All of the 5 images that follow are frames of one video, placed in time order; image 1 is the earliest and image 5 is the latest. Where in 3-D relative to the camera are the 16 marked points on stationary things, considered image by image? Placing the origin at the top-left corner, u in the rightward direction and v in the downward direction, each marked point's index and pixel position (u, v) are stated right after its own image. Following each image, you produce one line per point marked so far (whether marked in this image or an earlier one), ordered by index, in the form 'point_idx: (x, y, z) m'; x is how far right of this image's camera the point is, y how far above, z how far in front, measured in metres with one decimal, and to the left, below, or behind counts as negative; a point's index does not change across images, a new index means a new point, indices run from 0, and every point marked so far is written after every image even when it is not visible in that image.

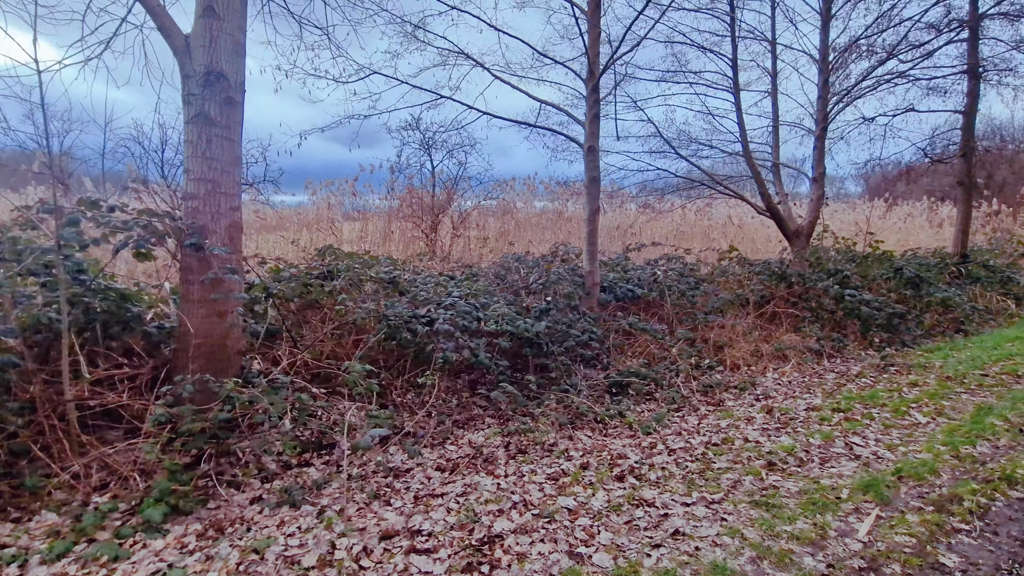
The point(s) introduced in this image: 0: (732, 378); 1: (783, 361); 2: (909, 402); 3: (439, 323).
0: (+2.6, -1.1, +6.2) m
1: (+3.6, -1.0, +6.9) m
2: (+3.6, -1.0, +4.7) m
3: (-0.7, -0.3, +4.7) m
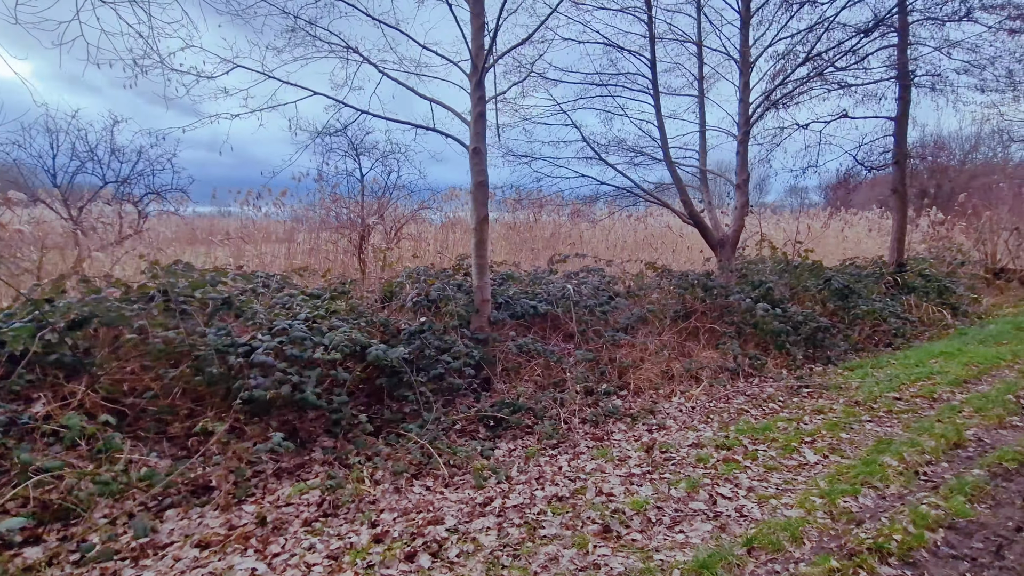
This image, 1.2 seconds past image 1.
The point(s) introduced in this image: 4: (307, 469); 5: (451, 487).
0: (+1.3, -1.3, +5.6) m
1: (+2.2, -1.2, +6.3) m
2: (+2.3, -1.2, +4.1) m
3: (-2.0, -0.5, +4.0) m
4: (-1.6, -1.4, +4.0) m
5: (-0.4, -1.4, +3.7) m
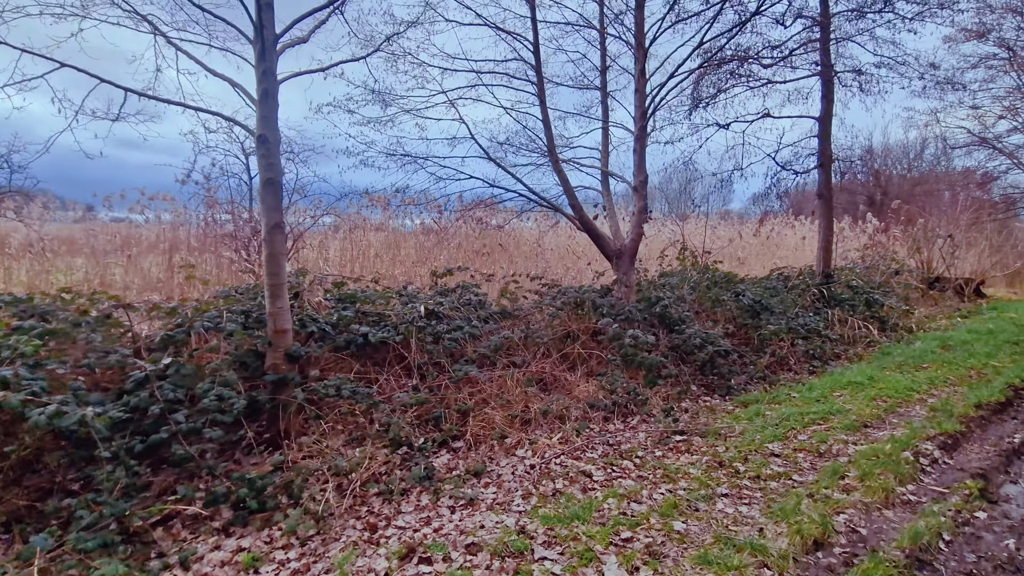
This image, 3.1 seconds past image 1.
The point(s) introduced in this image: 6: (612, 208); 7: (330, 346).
0: (-0.5, -1.5, +4.4) m
1: (+0.4, -1.4, +5.1) m
2: (+0.6, -1.4, +3.0) m
3: (-3.7, -0.7, +2.6) m
4: (-3.3, -1.6, +2.6) m
5: (-2.1, -1.6, +2.4) m
6: (+1.5, +1.2, +8.0) m
7: (-1.8, -0.6, +5.2) m
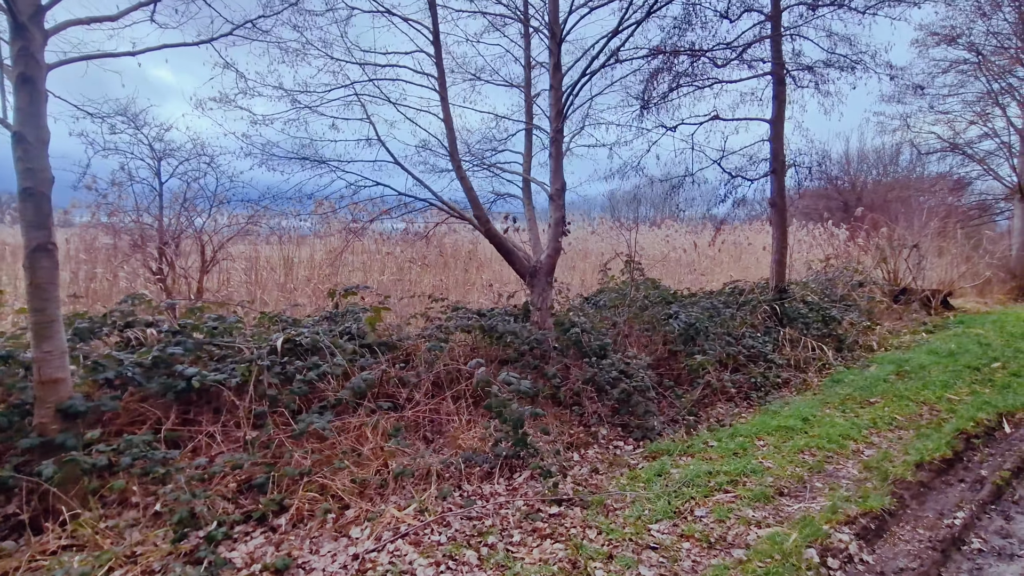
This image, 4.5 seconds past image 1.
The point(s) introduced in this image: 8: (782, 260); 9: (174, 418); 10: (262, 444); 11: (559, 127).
0: (-1.7, -1.8, +3.4) m
1: (-0.8, -1.7, +4.2) m
2: (-0.5, -1.6, +2.0) m
3: (-4.8, -1.0, +1.6) m
4: (-4.4, -1.9, +1.6) m
5: (-3.3, -1.9, +1.4) m
6: (+0.3, +1.0, +7.1) m
7: (-3.0, -0.9, +4.2) m
8: (+5.2, +0.5, +9.9) m
9: (-2.8, -1.1, +4.3) m
10: (-2.1, -1.3, +4.3) m
11: (+0.6, +2.0, +6.6) m
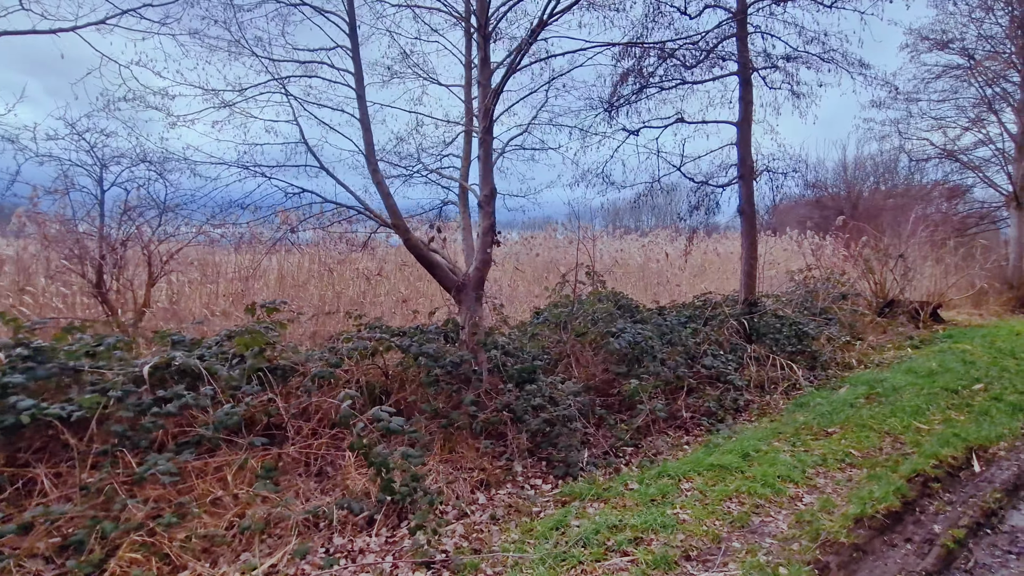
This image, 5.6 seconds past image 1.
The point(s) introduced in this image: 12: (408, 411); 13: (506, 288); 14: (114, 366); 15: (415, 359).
0: (-2.6, -1.9, +2.8) m
1: (-1.7, -1.8, +3.6) m
2: (-1.4, -1.7, +1.4) m
3: (-5.7, -1.1, +1.0) m
4: (-5.3, -2.0, +1.0) m
5: (-4.2, -2.0, +0.8) m
6: (-0.6, +0.8, +6.6) m
7: (-3.9, -1.0, +3.6) m
8: (+4.3, +0.3, +9.3) m
9: (-3.7, -1.2, +3.7) m
10: (-3.0, -1.4, +3.7) m
11: (-0.3, +1.8, +6.0) m
12: (-1.1, -1.3, +5.2) m
13: (-0.7, -0.2, +8.2) m
14: (-3.5, -0.7, +4.5) m
15: (-1.0, -0.7, +5.4) m
